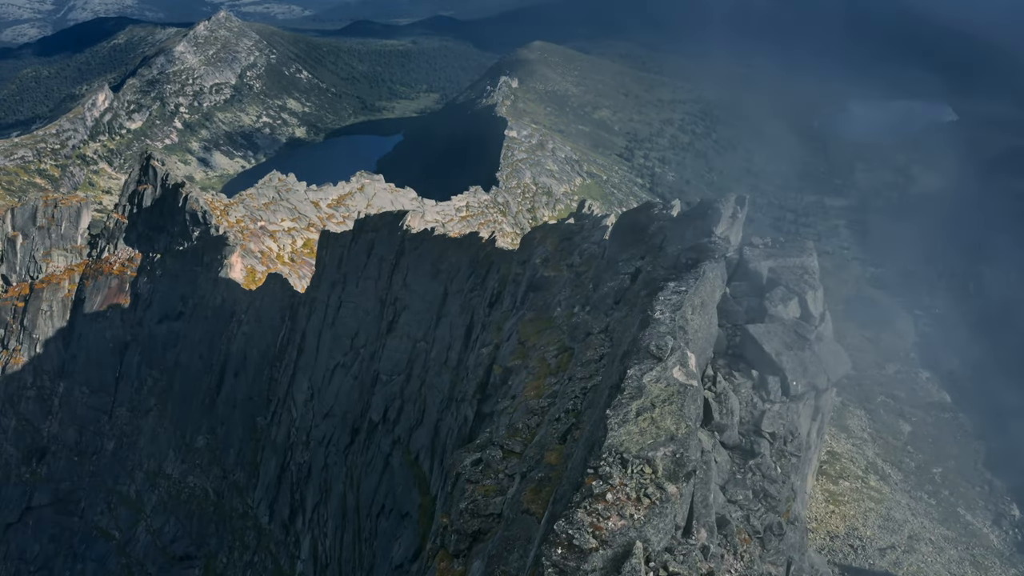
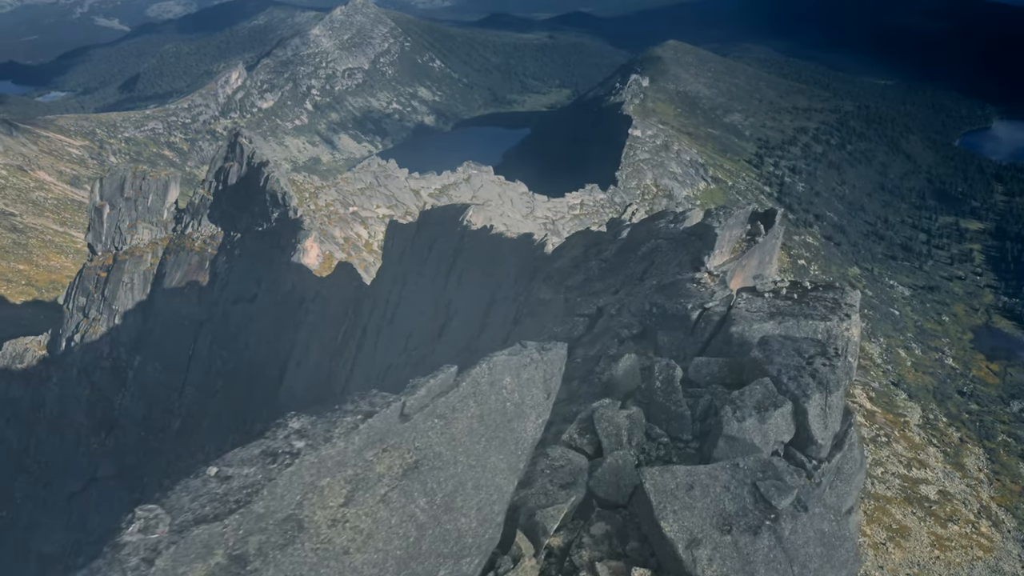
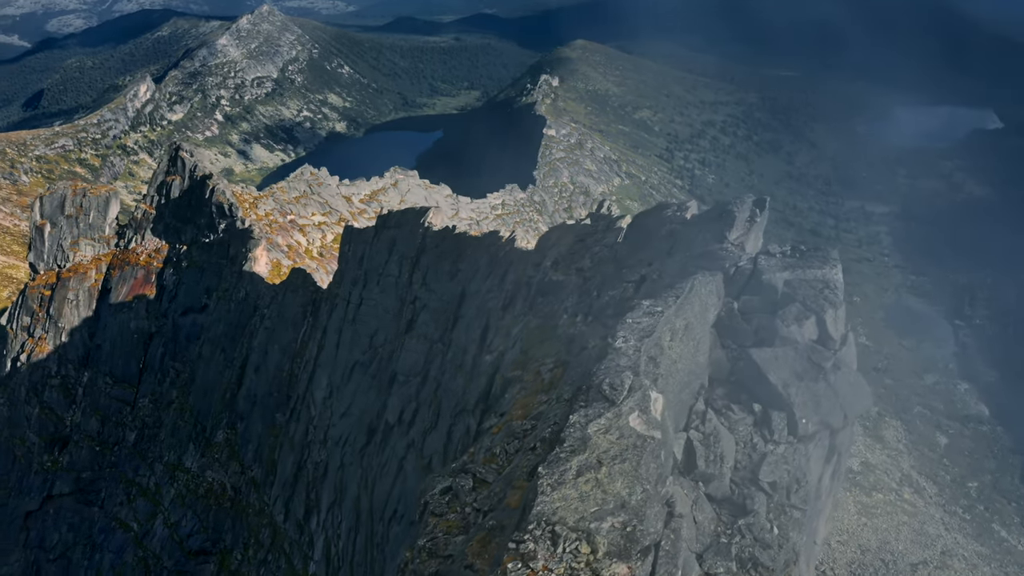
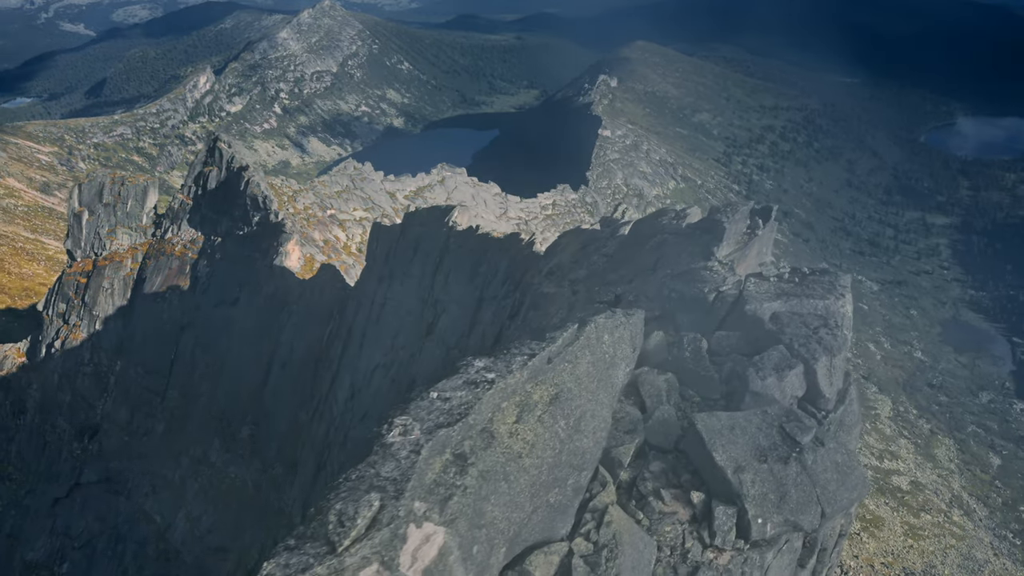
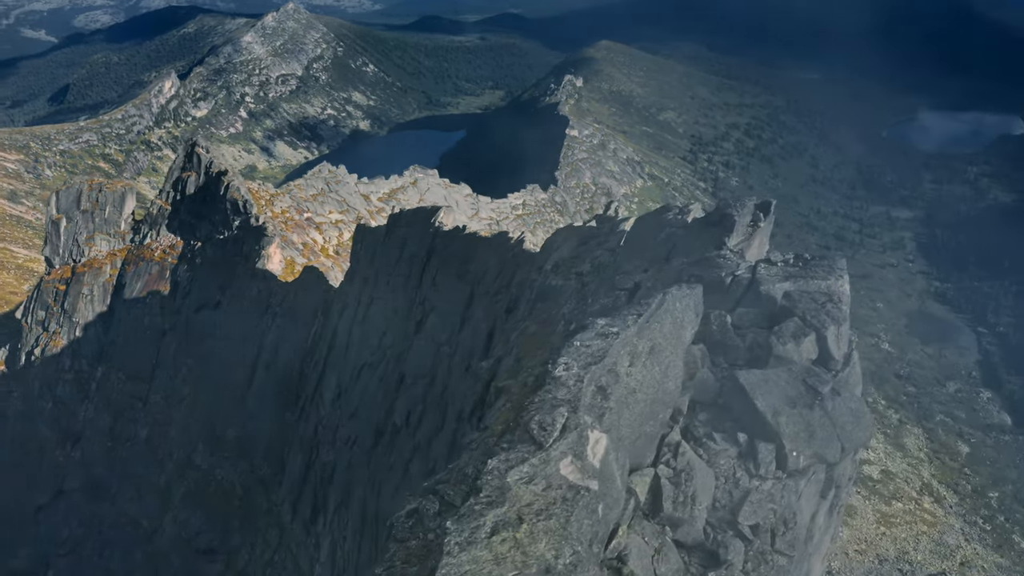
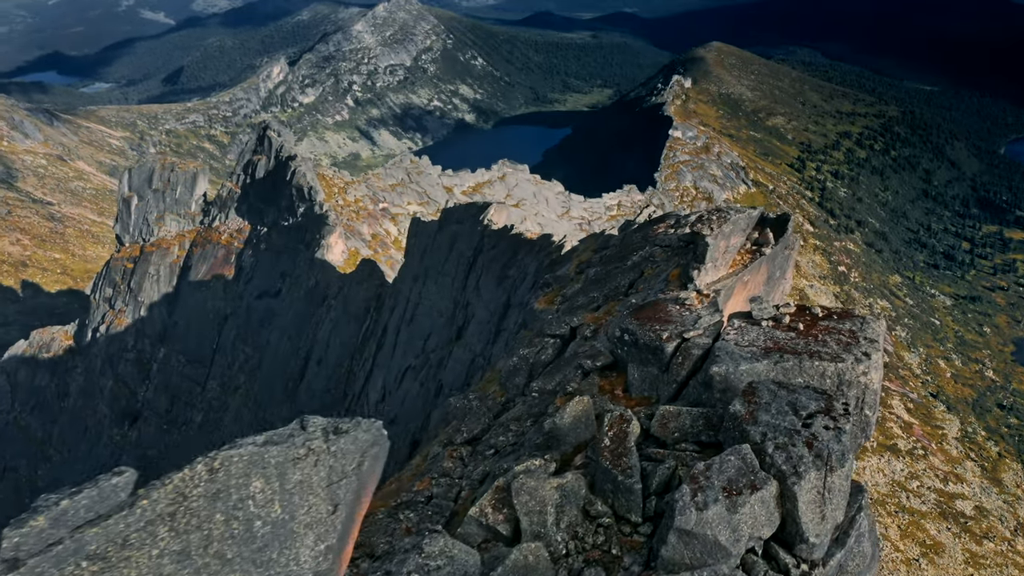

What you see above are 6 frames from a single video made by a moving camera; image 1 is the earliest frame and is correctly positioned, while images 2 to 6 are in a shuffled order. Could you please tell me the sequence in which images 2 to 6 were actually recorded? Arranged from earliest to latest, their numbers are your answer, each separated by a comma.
3, 5, 4, 2, 6
